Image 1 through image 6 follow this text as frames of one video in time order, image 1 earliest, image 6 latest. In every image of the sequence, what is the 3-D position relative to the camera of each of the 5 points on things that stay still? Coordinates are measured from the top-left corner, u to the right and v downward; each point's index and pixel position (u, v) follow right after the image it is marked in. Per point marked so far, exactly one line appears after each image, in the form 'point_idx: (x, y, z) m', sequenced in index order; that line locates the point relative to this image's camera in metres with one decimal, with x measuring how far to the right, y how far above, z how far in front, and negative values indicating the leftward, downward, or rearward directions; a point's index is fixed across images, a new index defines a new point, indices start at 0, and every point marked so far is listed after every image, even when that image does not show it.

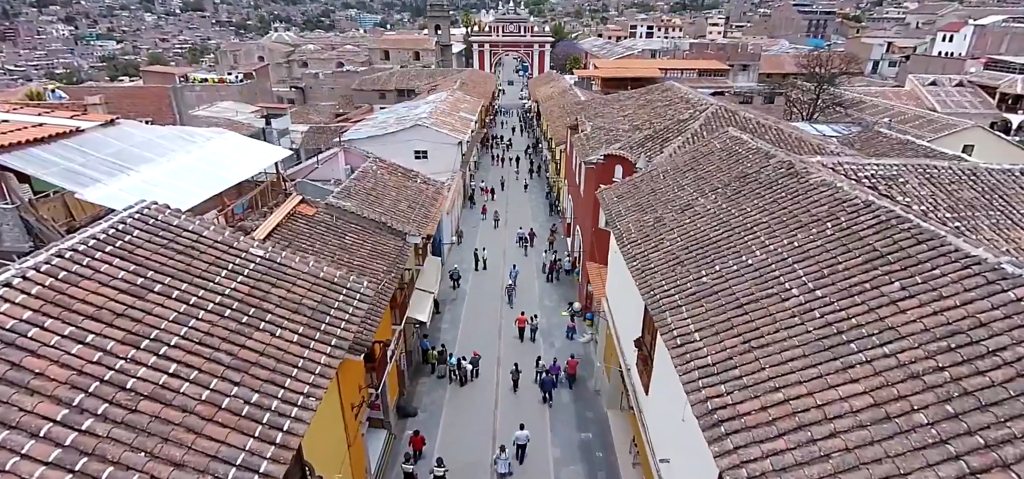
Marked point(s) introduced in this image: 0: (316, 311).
0: (-2.9, -1.1, +7.8) m
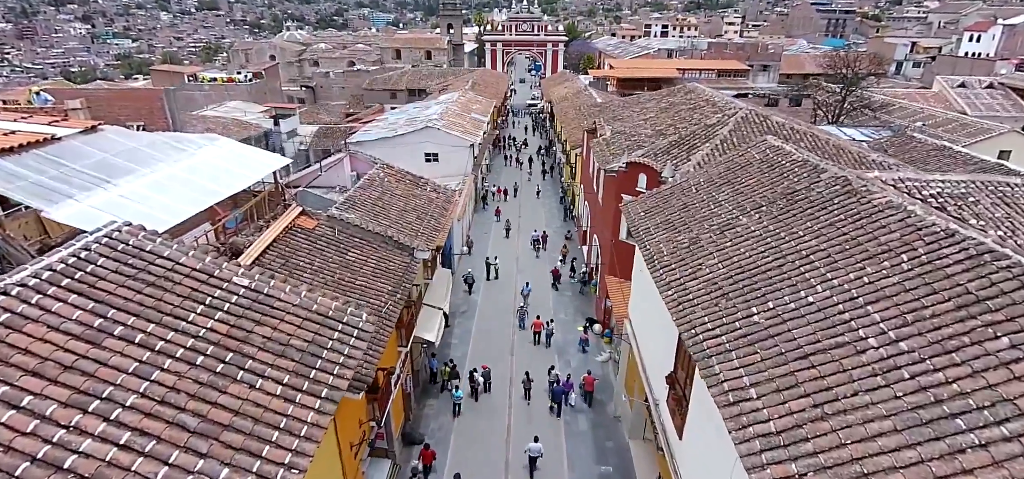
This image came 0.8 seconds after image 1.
0: (-2.6, -1.5, +6.7) m
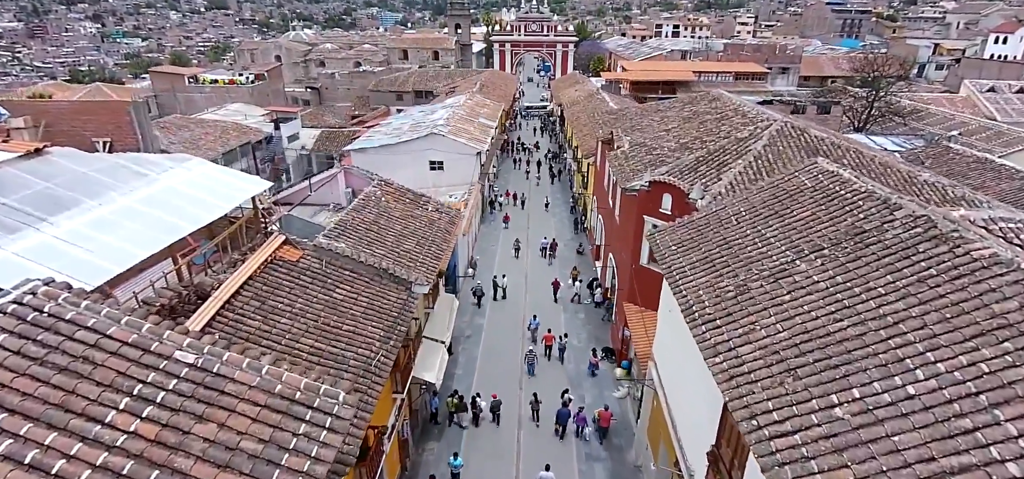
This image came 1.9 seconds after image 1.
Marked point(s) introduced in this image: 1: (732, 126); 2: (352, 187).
0: (-2.5, -2.2, +5.2) m
1: (+7.1, +3.7, +17.1) m
2: (-4.8, +1.6, +16.0) m
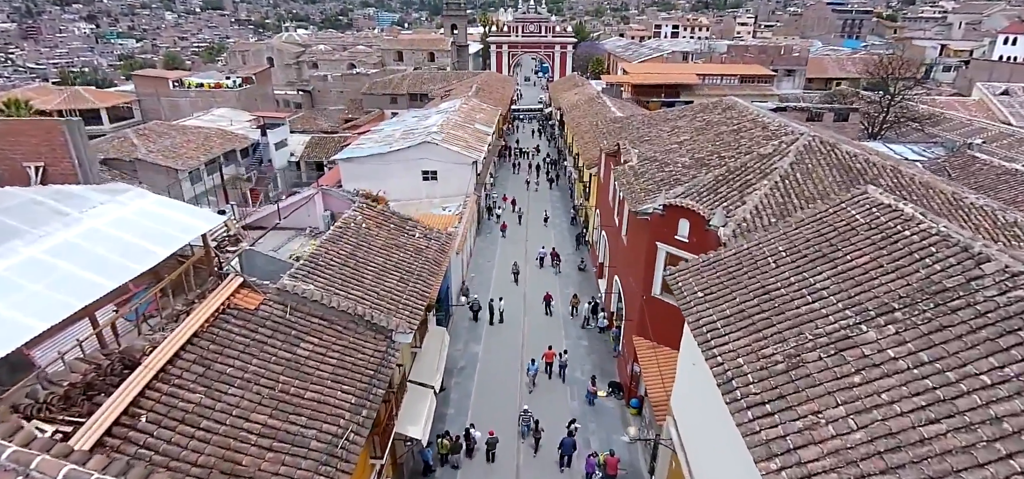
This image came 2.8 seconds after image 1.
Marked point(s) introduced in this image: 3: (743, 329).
0: (-2.5, -3.0, +3.5) m
1: (+7.0, +2.9, +15.5) m
2: (-4.9, +0.8, +14.3) m
3: (+3.3, -1.3, +7.7) m
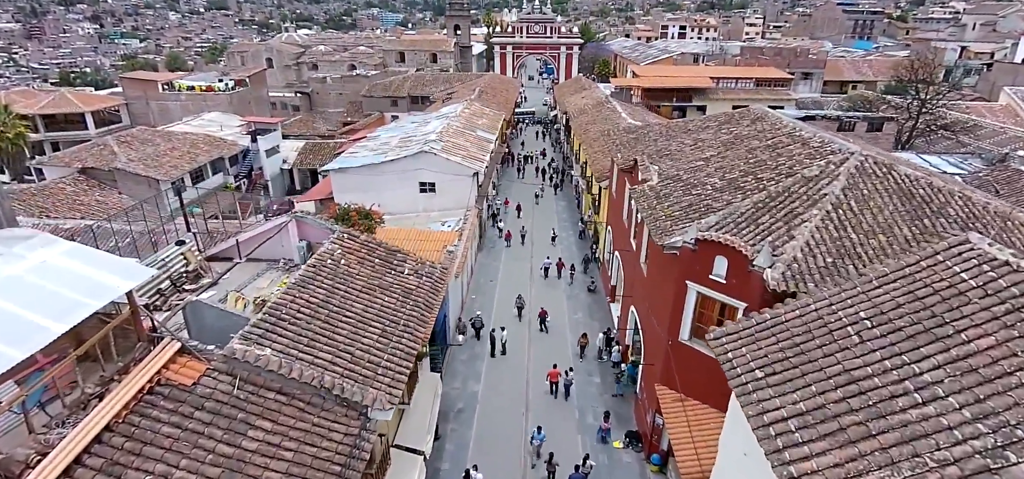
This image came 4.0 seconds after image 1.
0: (-2.5, -3.8, +1.6) m
1: (+7.2, +2.1, +13.6) m
2: (-4.8, 0.0, +12.4) m
3: (+3.4, -2.1, +5.7) m
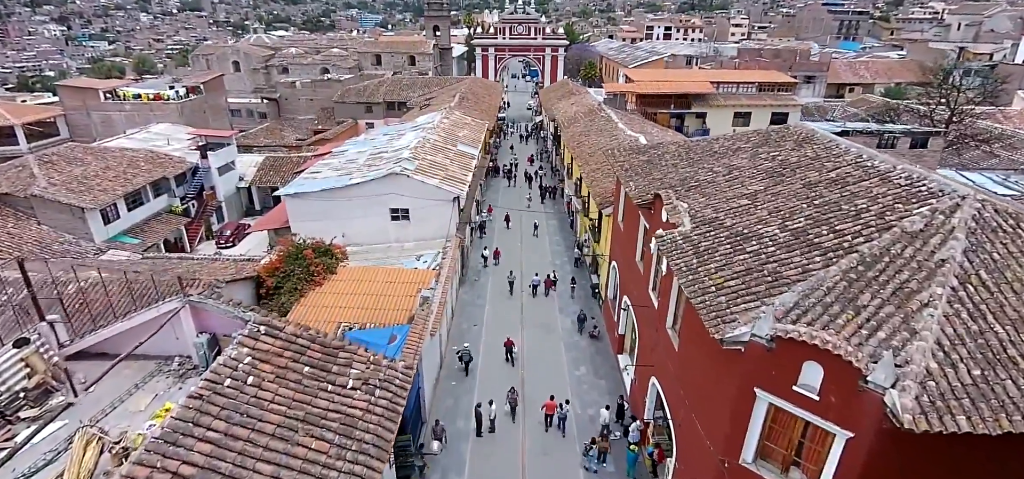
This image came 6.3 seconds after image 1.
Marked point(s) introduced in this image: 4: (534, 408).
0: (-2.2, -5.2, -2.0) m
1: (+7.0, +0.8, +10.2) m
2: (-4.9, -1.5, +8.7) m
3: (+3.5, -3.5, +2.2) m
4: (+0.7, -5.2, +16.5) m
